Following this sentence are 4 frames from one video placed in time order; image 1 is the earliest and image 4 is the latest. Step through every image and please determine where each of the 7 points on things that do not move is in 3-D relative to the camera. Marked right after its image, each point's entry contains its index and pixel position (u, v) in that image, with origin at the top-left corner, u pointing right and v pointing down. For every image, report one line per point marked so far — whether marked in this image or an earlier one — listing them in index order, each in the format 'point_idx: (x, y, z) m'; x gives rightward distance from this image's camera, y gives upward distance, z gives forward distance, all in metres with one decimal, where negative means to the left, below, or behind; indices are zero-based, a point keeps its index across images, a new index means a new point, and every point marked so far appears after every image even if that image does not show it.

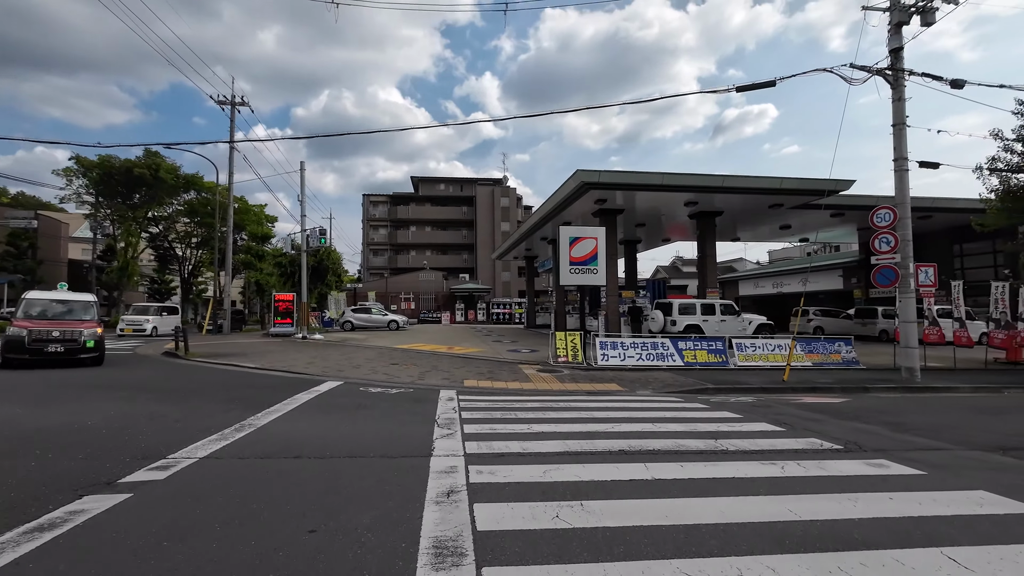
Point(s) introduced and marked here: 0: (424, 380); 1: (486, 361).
0: (-1.8, -1.9, +10.2) m
1: (-0.7, -2.0, +13.3) m
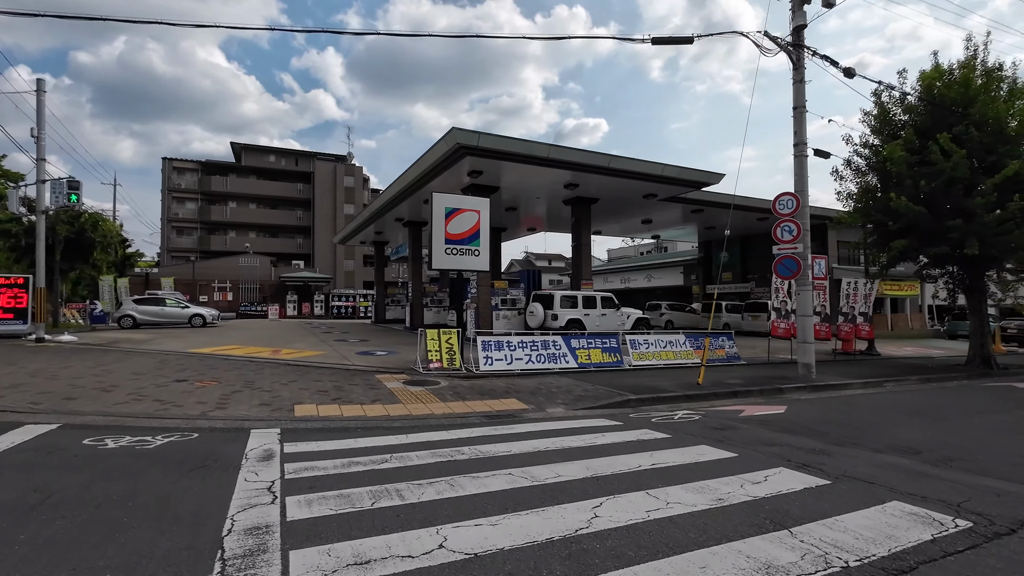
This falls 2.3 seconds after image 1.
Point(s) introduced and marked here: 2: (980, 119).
0: (-3.8, -1.6, +6.4) m
1: (-3.6, -1.6, +9.7) m
2: (+11.4, +4.1, +12.0) m
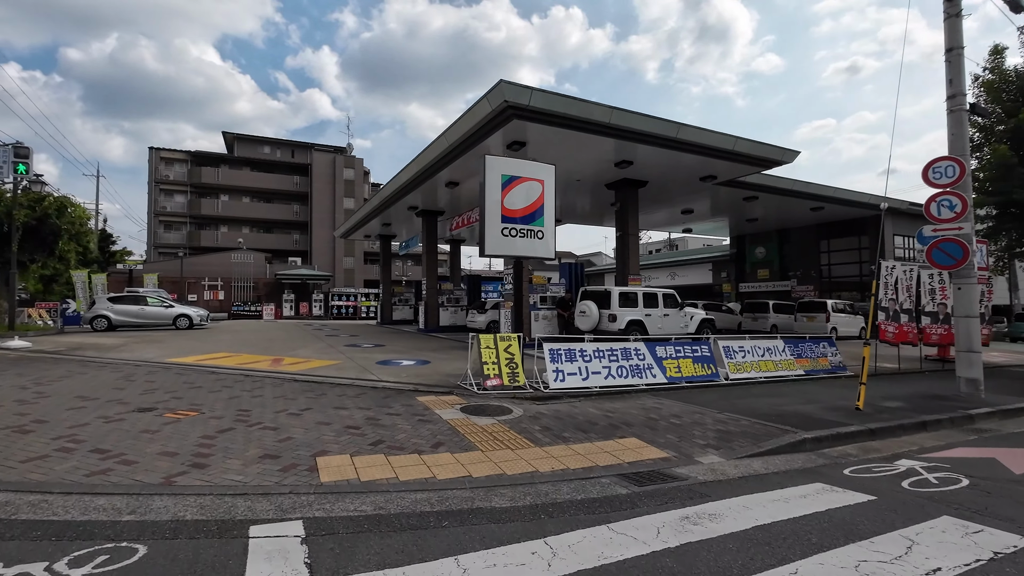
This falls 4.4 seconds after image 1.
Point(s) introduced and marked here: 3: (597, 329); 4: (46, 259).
0: (-2.5, -1.4, +4.0) m
1: (-2.4, -1.5, +7.2) m
2: (+12.7, +4.2, +9.7) m
3: (+2.1, -1.0, +12.3) m
4: (-15.1, +1.0, +15.8) m
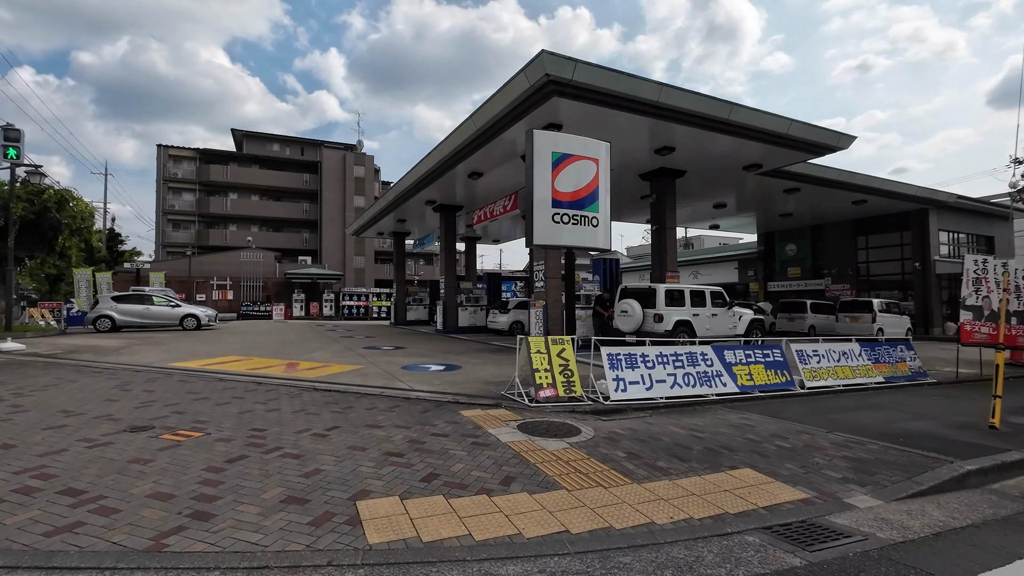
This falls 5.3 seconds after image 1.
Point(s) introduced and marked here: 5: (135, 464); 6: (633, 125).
0: (-1.8, -1.4, +2.9) m
1: (-1.6, -1.4, +6.2) m
2: (+13.4, +4.3, +8.4) m
3: (+2.9, -1.0, +11.2) m
4: (-14.2, +1.0, +15.0) m
5: (-2.9, -1.3, +3.7) m
6: (+2.8, +3.7, +11.0) m
